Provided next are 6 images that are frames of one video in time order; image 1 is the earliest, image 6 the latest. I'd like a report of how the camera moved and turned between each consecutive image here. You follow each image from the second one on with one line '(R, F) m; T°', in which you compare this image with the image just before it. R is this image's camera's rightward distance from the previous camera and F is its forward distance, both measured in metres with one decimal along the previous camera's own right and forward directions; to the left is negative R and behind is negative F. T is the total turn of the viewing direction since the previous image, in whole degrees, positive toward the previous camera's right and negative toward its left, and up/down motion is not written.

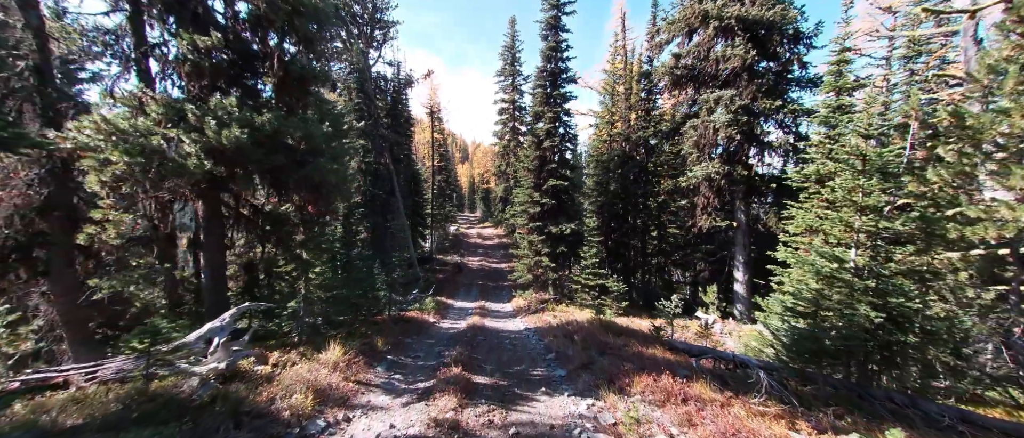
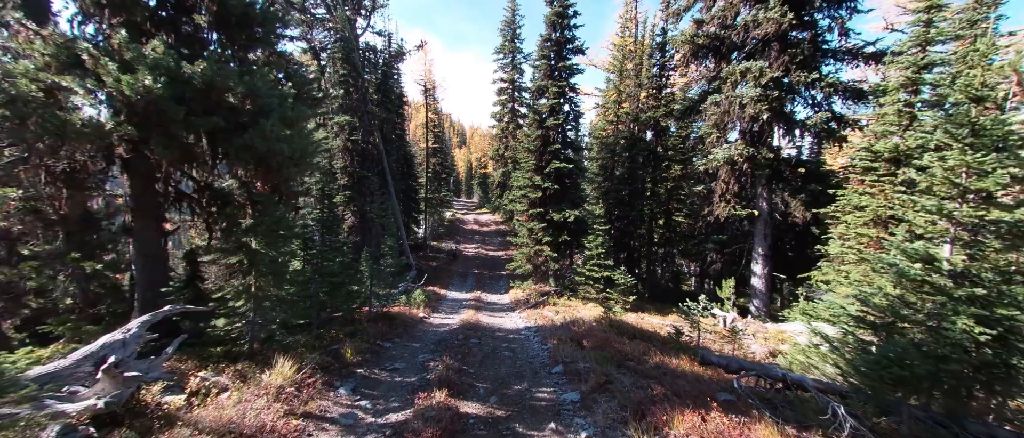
(-0.1, +1.8) m; 0°
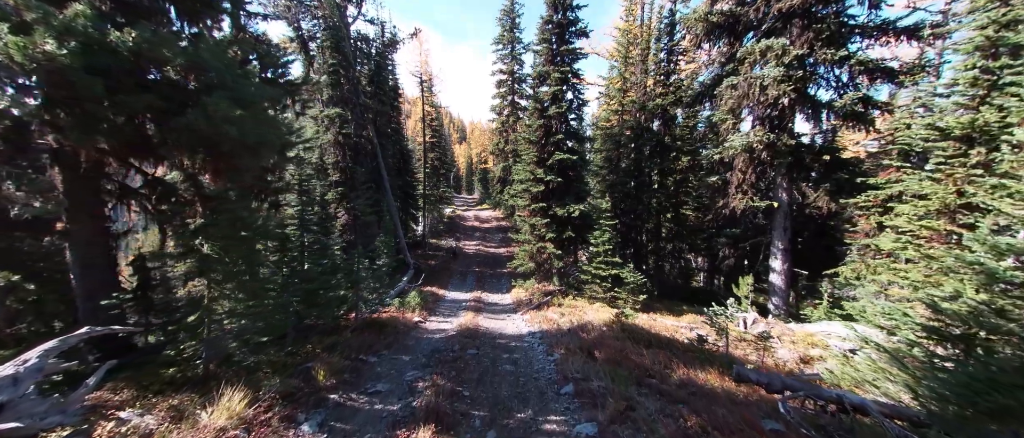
(0.0, +1.2) m; 0°
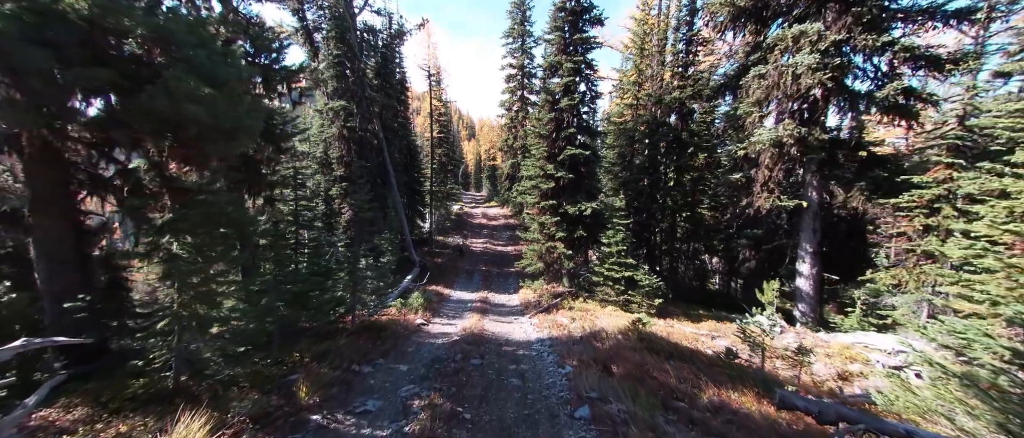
(0.0, +0.8) m; -1°
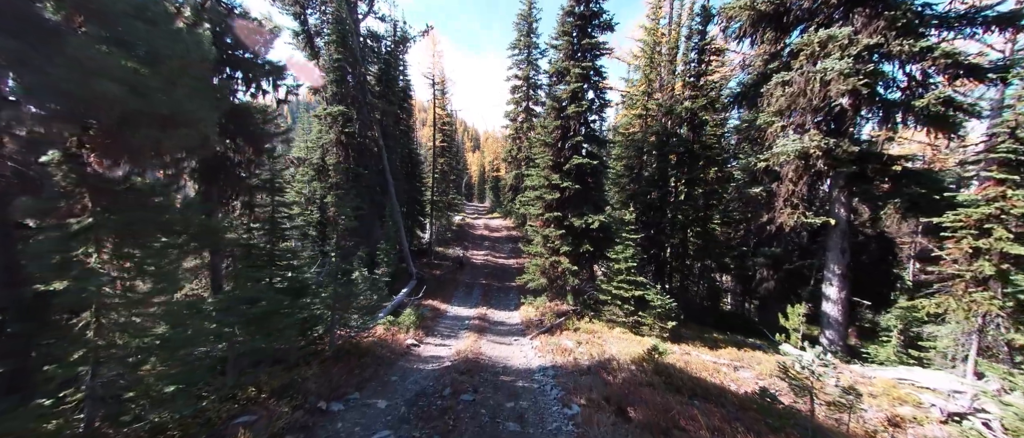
(0.0, +1.1) m; 0°
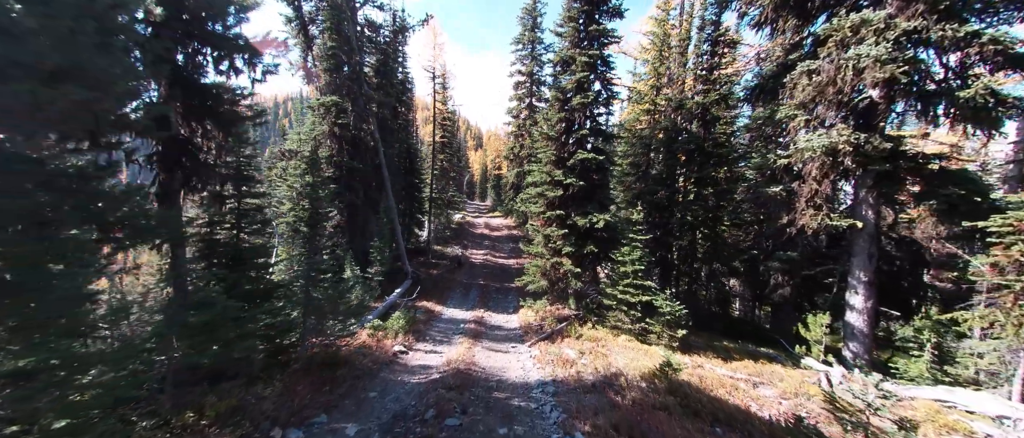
(+0.1, +1.0) m; 0°
